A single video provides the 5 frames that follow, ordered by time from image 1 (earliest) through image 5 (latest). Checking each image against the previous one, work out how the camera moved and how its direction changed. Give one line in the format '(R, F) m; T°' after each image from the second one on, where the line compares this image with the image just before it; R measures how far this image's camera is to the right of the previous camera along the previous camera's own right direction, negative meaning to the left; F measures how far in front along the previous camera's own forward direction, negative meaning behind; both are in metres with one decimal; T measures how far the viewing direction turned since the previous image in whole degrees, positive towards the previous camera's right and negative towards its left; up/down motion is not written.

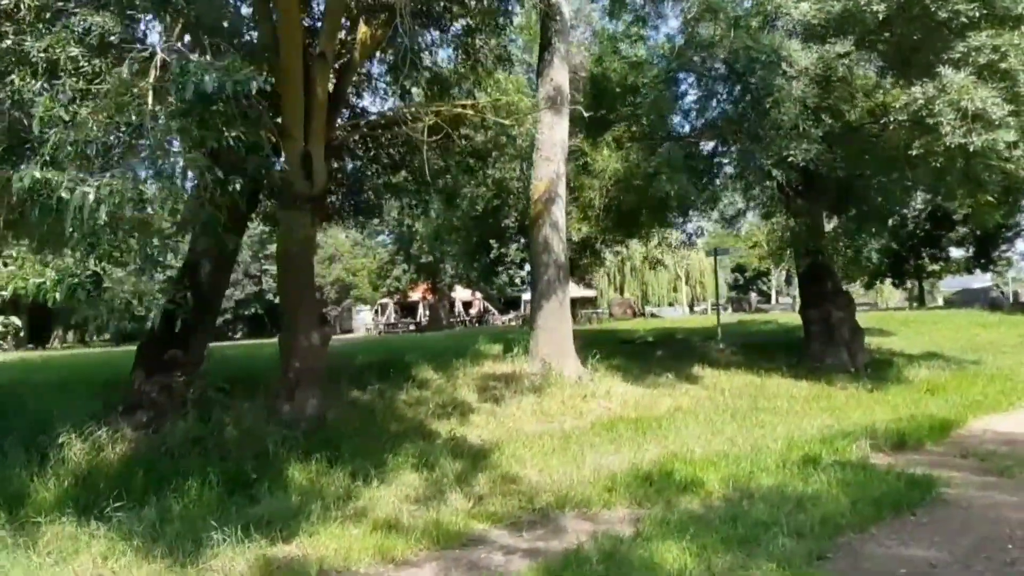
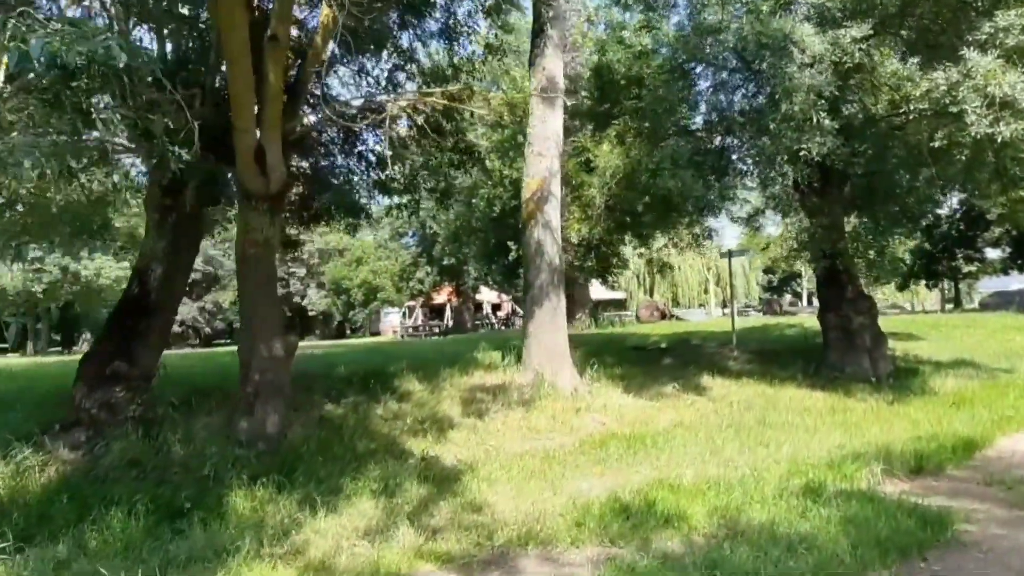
(+0.6, +0.9) m; -2°
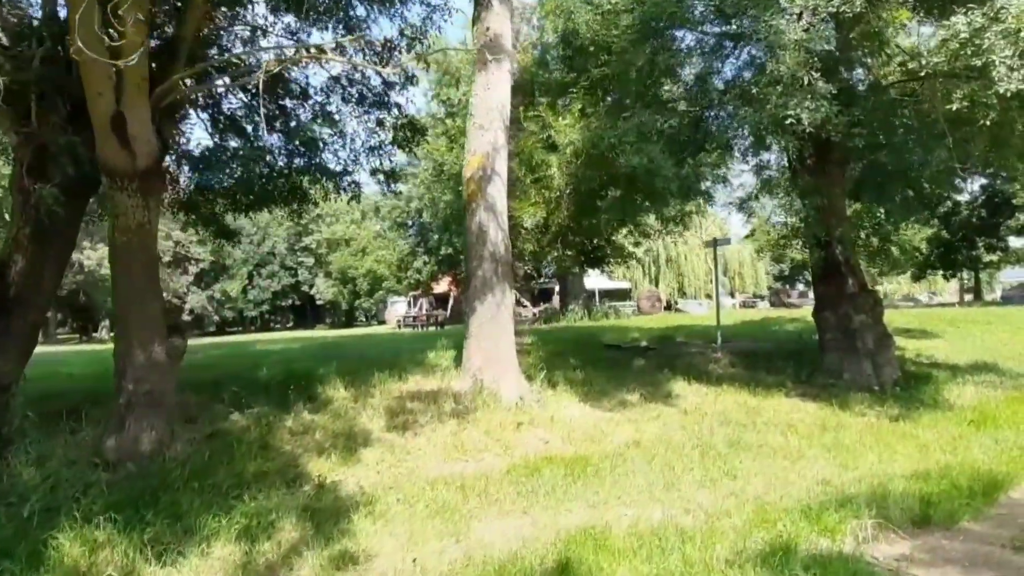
(+1.0, +1.6) m; -1°
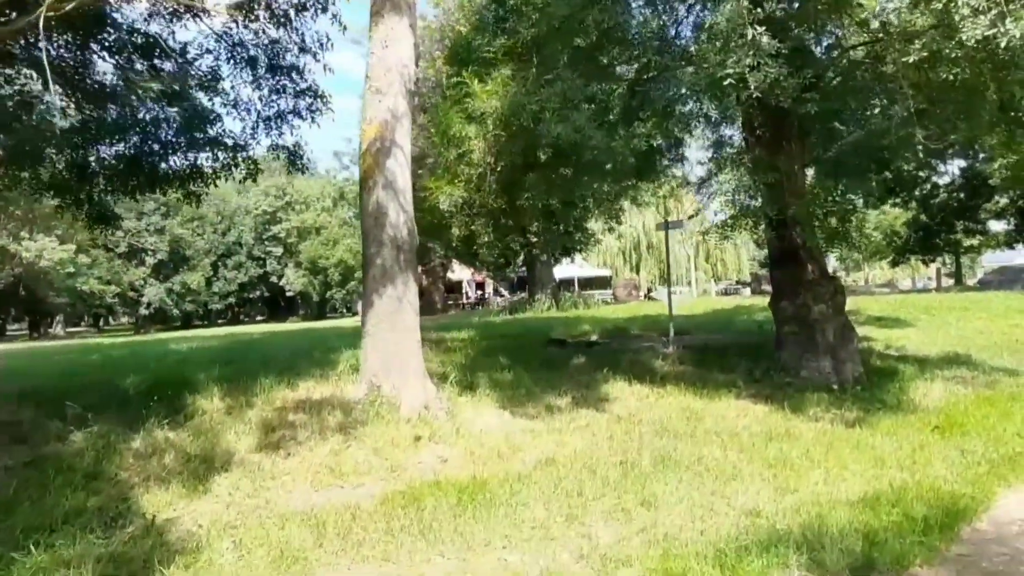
(+0.9, +1.3) m; +1°
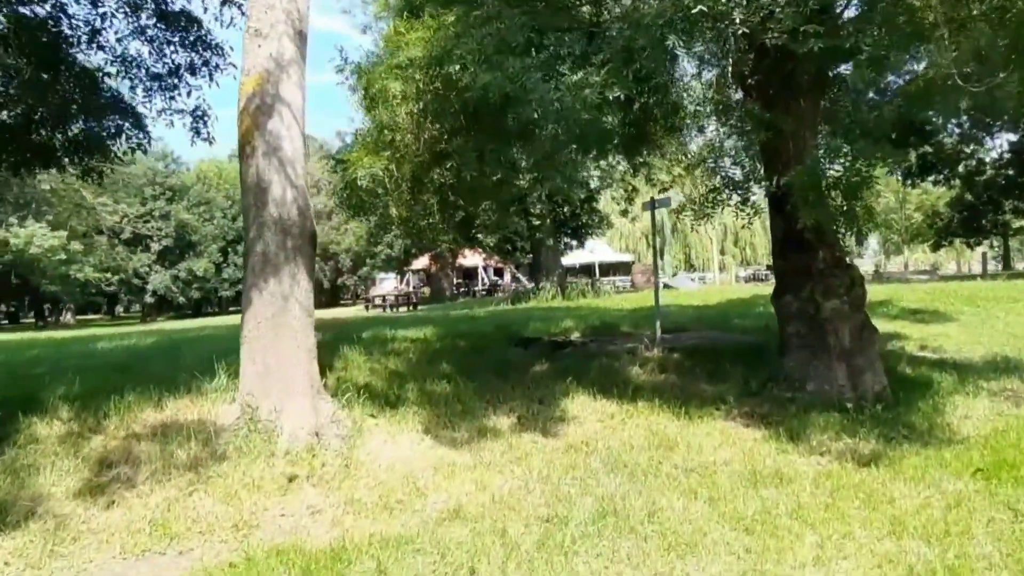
(+1.0, +1.9) m; -2°
